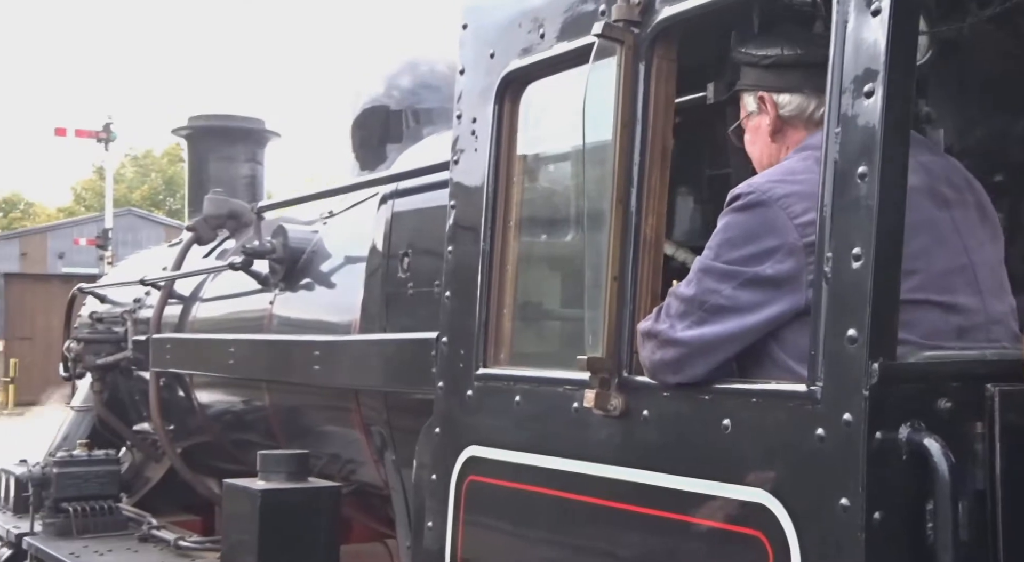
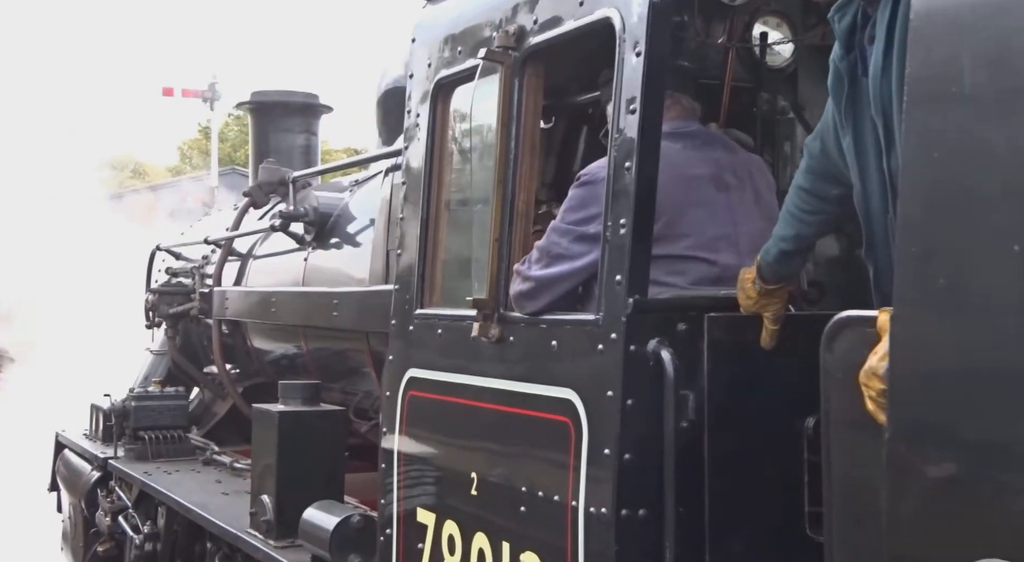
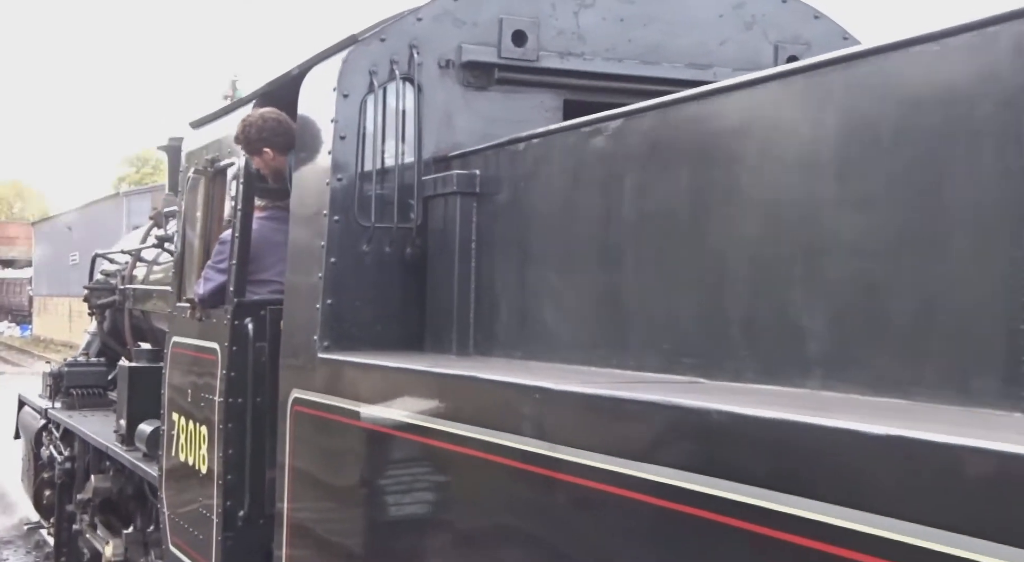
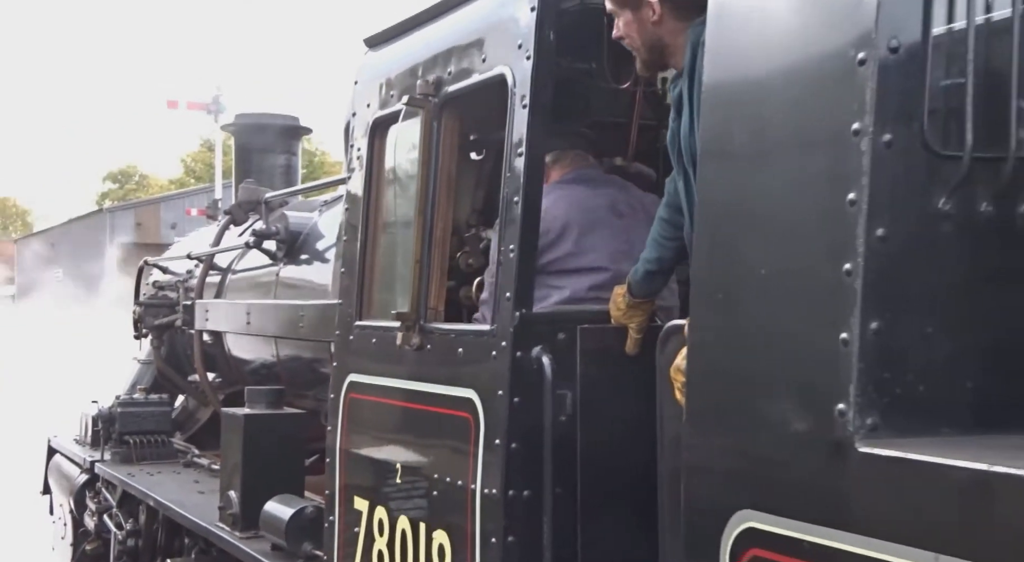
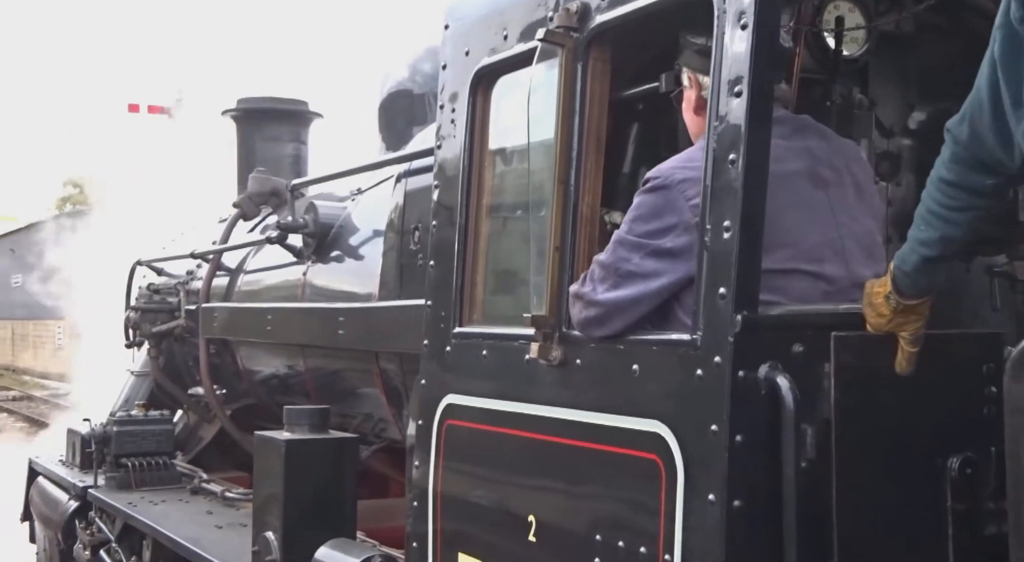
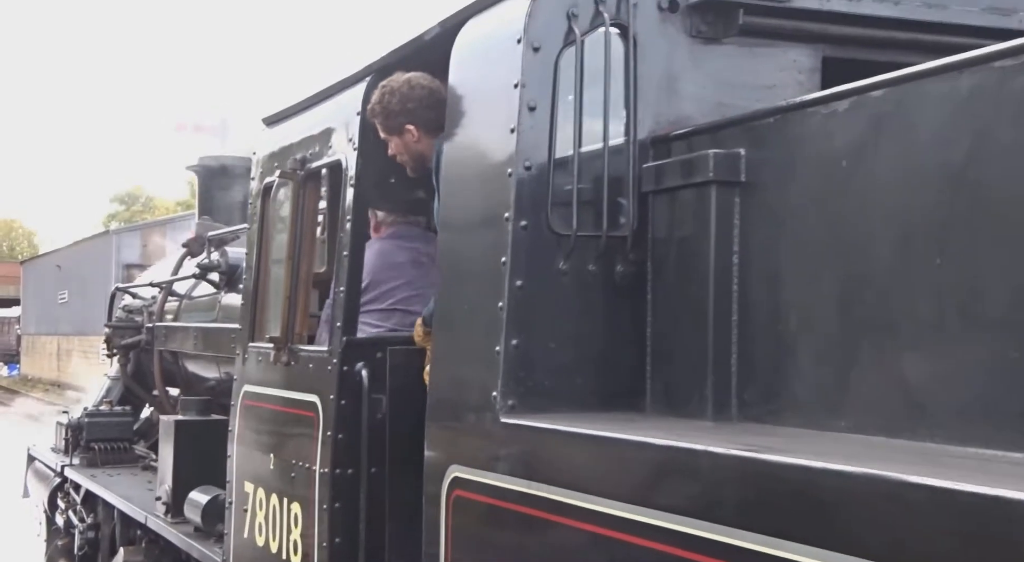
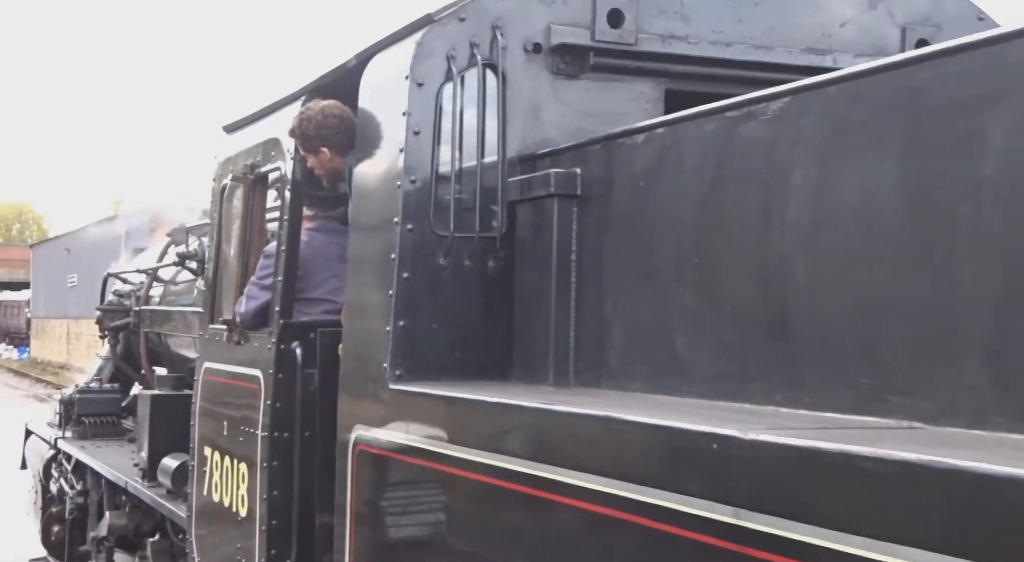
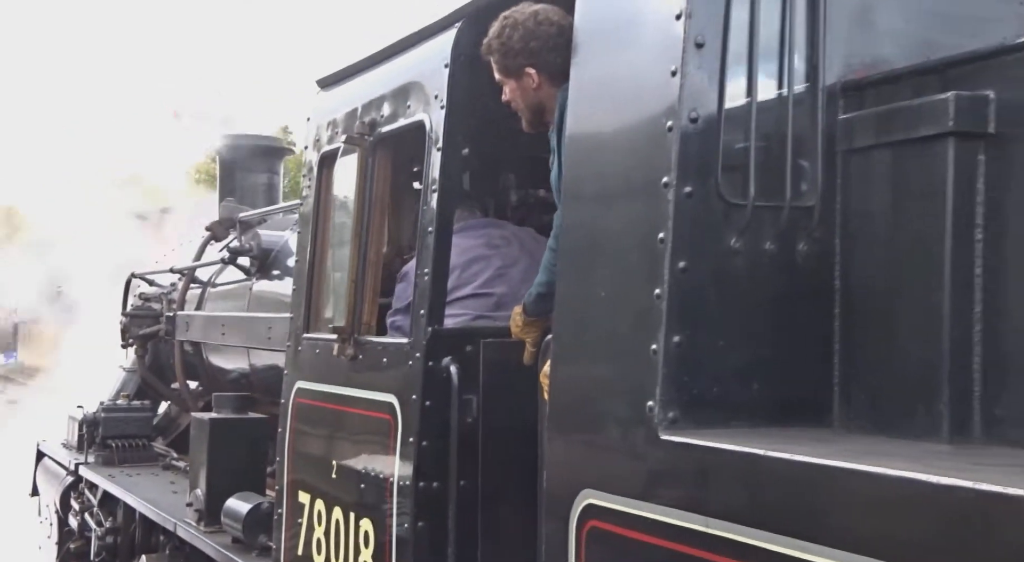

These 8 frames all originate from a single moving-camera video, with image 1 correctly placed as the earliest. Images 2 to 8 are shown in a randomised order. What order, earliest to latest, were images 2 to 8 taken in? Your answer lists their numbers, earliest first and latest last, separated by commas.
5, 2, 4, 8, 6, 7, 3
